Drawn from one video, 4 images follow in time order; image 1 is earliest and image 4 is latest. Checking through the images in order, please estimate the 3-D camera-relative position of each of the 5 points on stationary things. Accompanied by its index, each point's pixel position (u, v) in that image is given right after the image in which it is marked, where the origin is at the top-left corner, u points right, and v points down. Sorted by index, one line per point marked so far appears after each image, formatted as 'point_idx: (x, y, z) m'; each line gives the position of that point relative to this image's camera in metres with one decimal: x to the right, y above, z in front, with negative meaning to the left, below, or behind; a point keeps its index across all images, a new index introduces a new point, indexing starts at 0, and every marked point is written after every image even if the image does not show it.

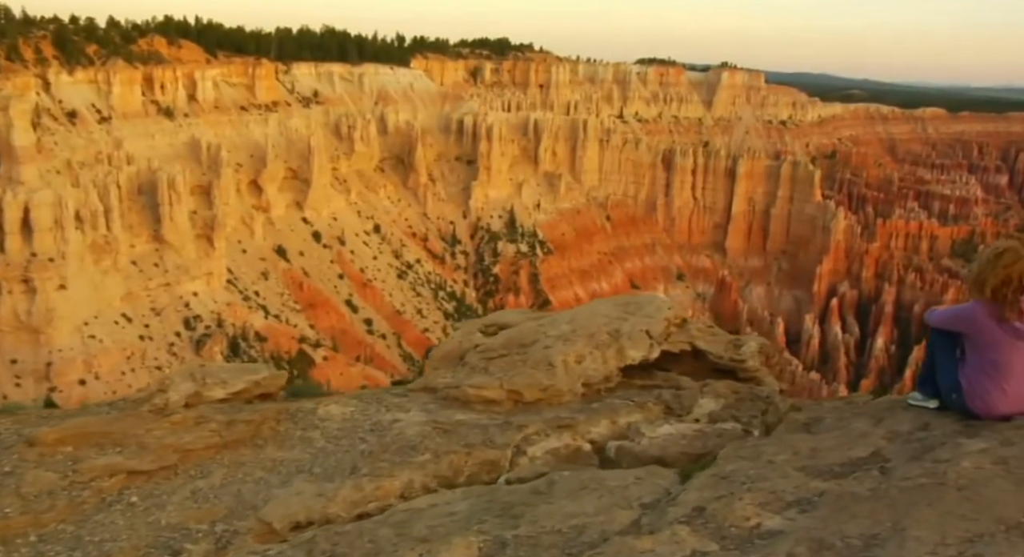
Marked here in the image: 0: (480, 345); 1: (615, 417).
0: (-0.4, -0.7, +8.0) m
1: (+0.9, -1.3, +6.9) m
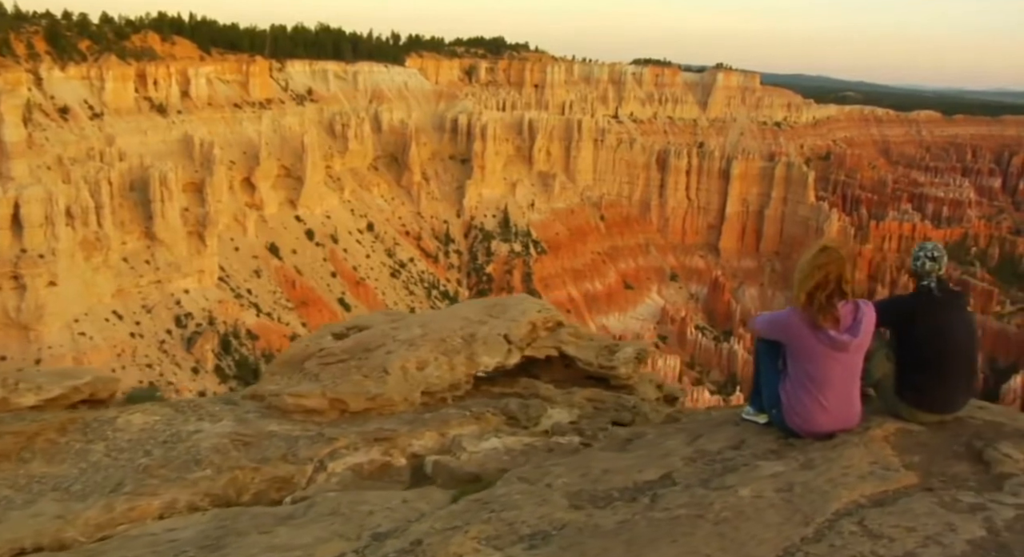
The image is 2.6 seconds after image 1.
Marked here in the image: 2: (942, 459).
0: (-1.9, -0.7, +7.4) m
1: (-0.6, -1.3, +6.3) m
2: (+2.7, -1.1, +4.7) m
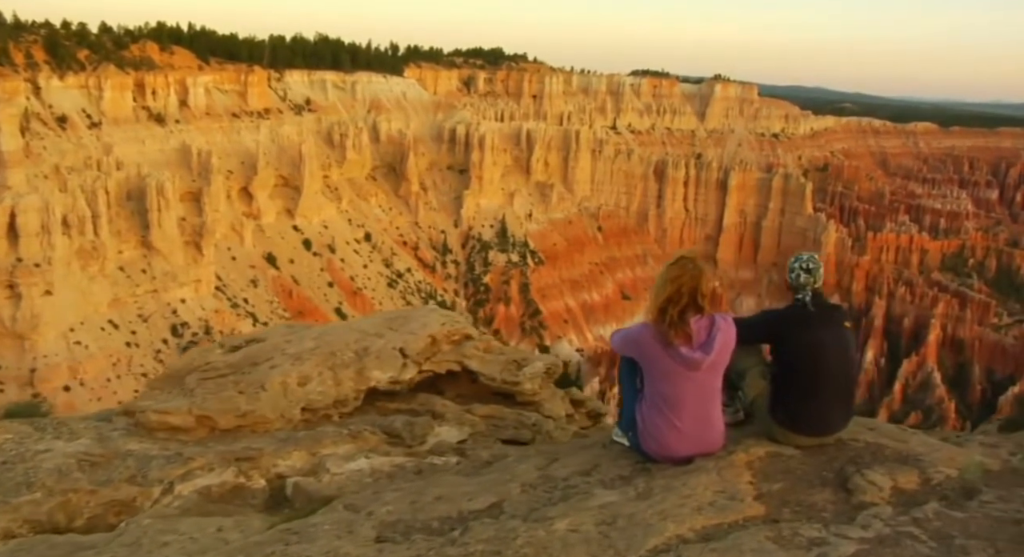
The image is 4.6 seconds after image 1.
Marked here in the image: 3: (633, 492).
0: (-2.8, -0.8, +7.1) m
1: (-1.5, -1.3, +6.0) m
2: (+1.7, -1.2, +4.3) m
3: (+0.6, -1.1, +4.0) m
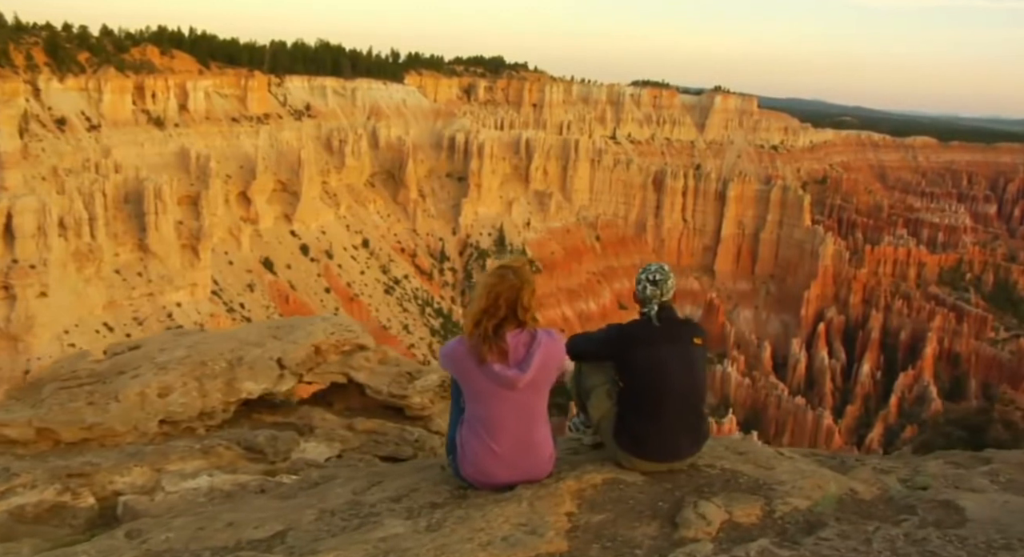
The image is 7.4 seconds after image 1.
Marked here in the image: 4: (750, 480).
0: (-3.9, -0.8, +6.7) m
1: (-2.6, -1.4, +5.6) m
2: (+0.6, -1.2, +4.0) m
3: (-0.4, -1.2, +3.6) m
4: (+1.4, -1.2, +4.5) m
